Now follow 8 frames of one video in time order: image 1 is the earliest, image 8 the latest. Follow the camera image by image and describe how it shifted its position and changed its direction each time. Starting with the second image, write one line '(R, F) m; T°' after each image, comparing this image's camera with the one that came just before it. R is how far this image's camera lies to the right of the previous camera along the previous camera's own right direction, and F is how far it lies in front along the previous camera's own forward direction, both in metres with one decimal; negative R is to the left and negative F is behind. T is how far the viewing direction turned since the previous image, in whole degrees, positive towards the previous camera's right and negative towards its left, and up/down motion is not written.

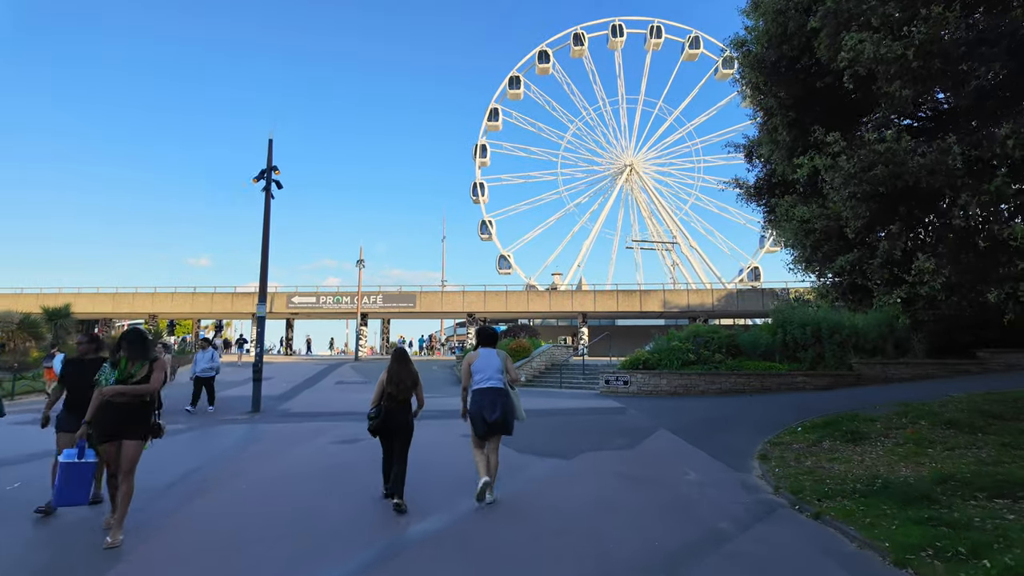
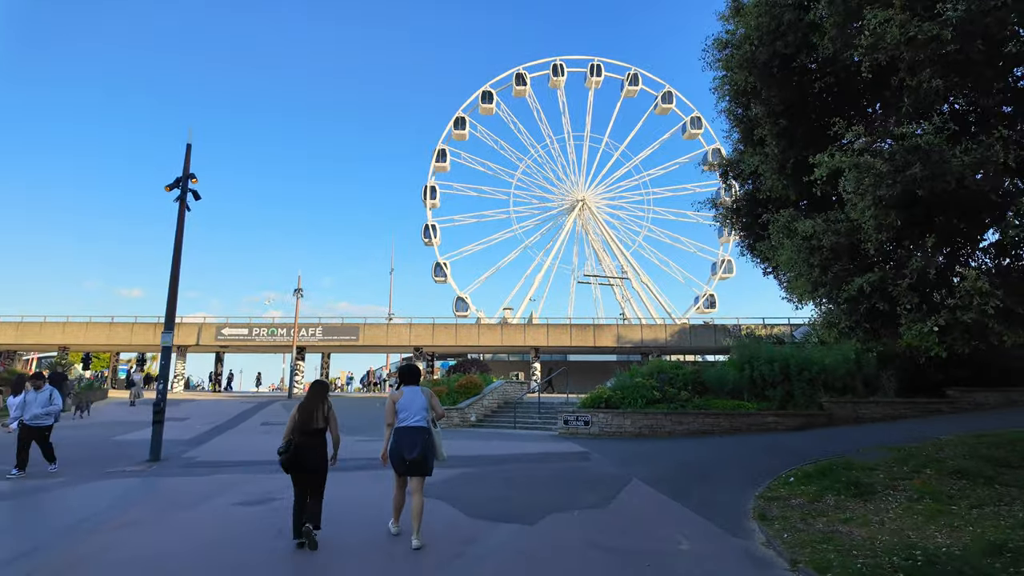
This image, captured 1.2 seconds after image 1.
(-0.1, +1.5) m; +5°
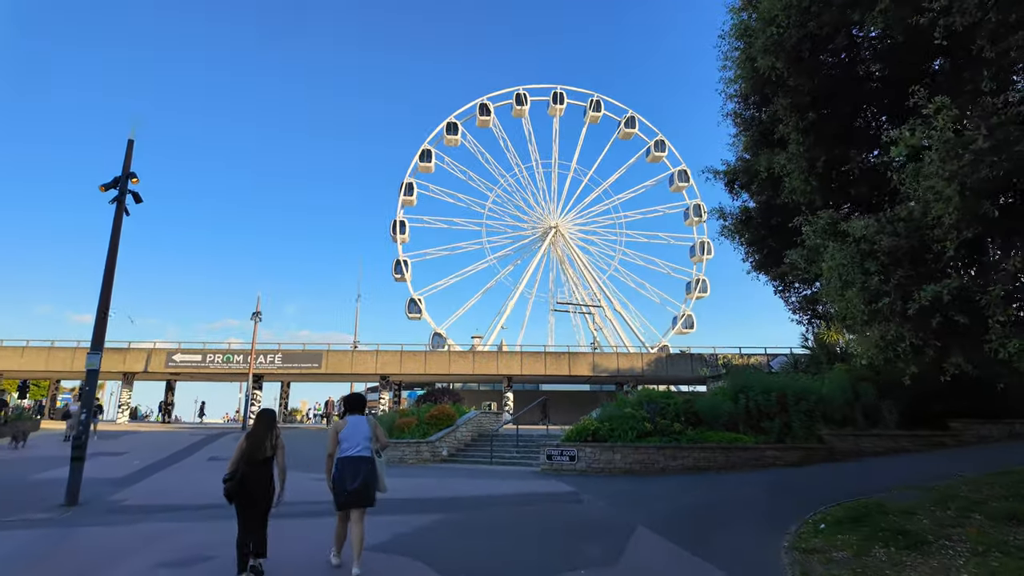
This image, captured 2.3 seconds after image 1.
(-0.3, +1.3) m; +3°
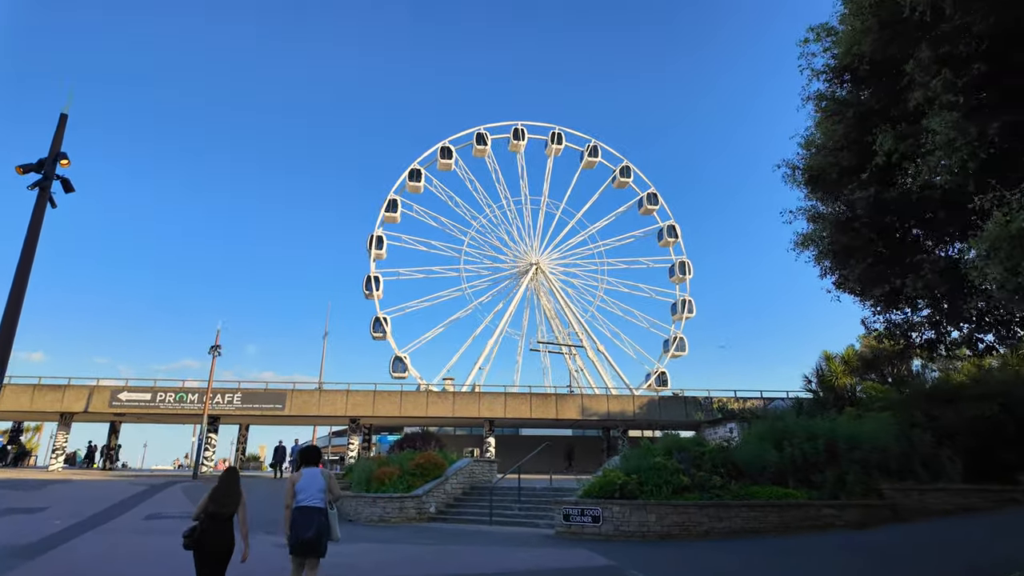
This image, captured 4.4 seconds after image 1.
(-0.9, +2.2) m; +3°
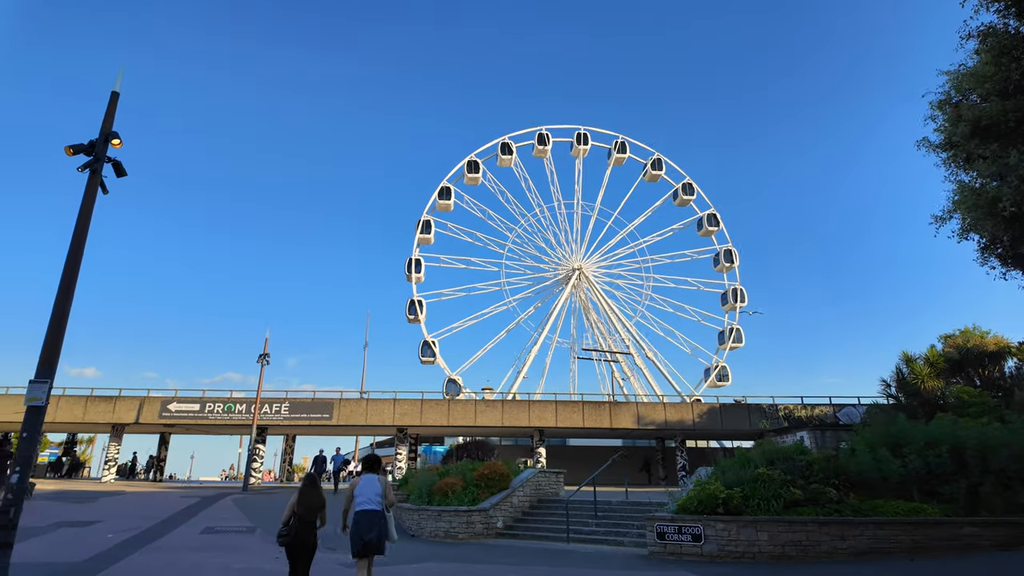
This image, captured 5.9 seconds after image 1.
(-0.9, +1.1) m; -3°
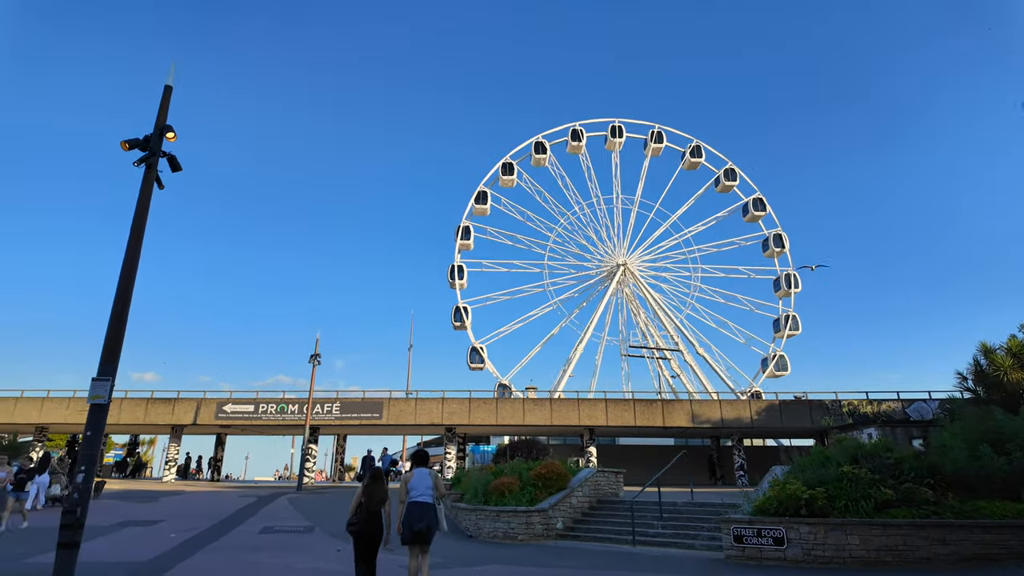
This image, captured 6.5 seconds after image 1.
(-0.3, +0.5) m; -4°
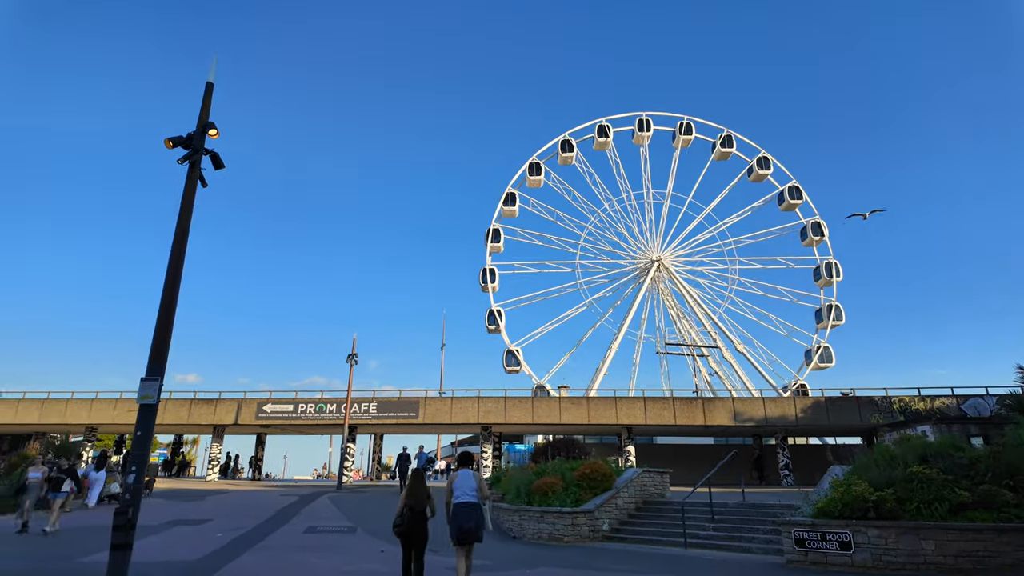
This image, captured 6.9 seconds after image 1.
(-0.3, +0.3) m; -3°
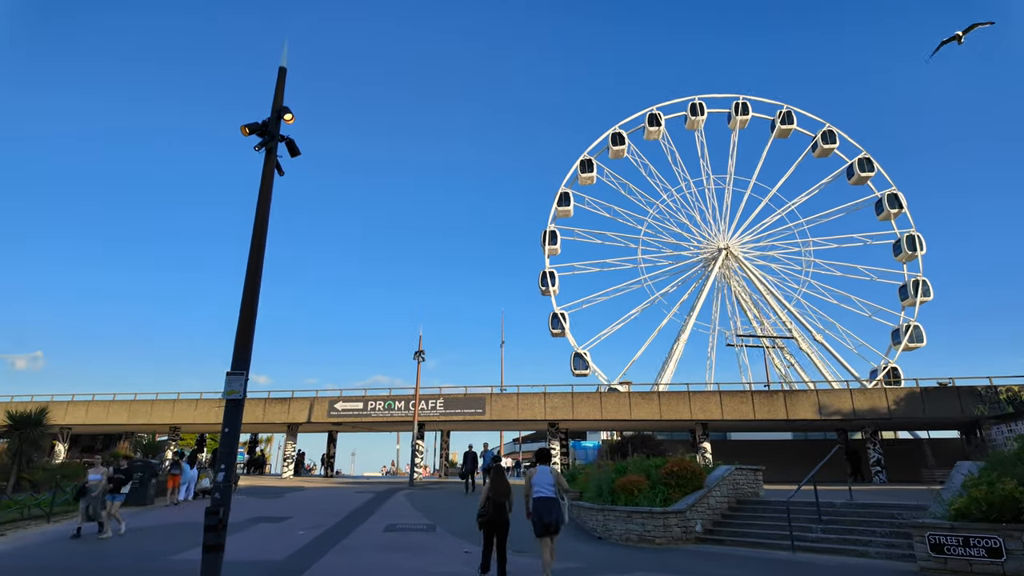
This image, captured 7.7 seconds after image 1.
(-0.5, +0.6) m; -5°
